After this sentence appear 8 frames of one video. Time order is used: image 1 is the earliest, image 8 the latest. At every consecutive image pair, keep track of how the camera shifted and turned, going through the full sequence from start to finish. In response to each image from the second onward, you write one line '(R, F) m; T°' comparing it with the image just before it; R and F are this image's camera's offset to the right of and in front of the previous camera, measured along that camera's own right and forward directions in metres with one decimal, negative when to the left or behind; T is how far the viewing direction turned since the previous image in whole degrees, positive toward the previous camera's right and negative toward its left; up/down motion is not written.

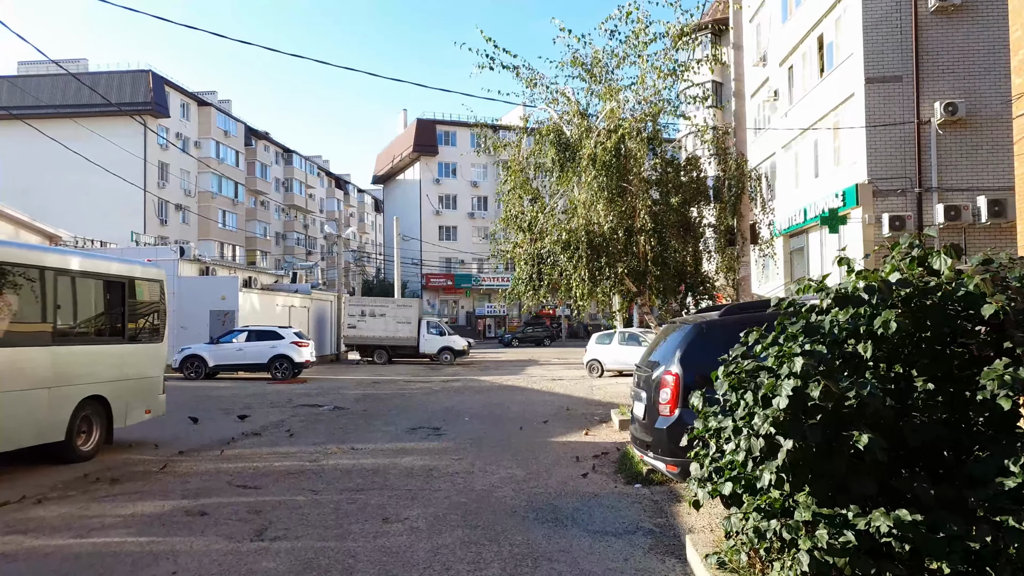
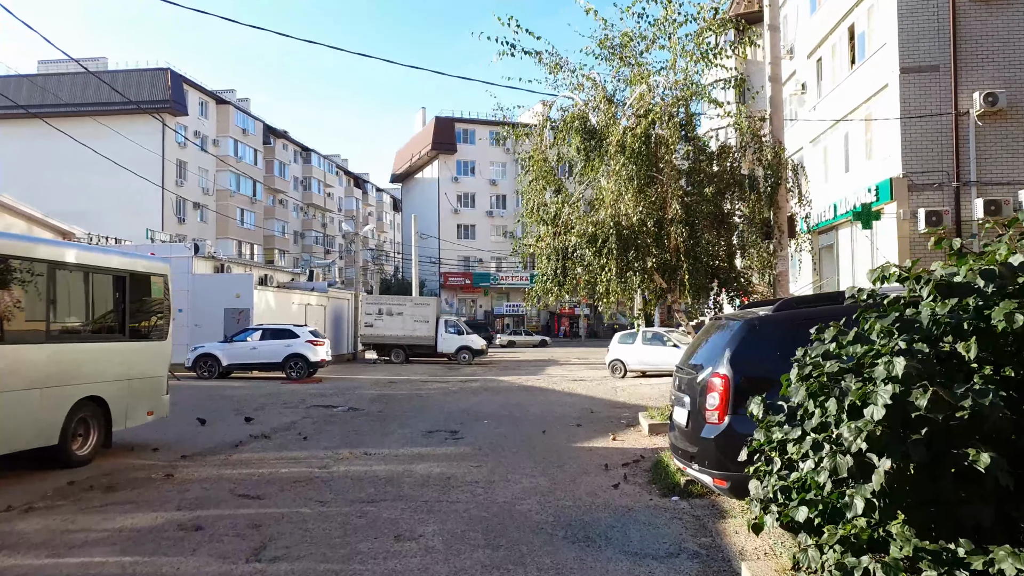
(-0.1, +0.6) m; -1°
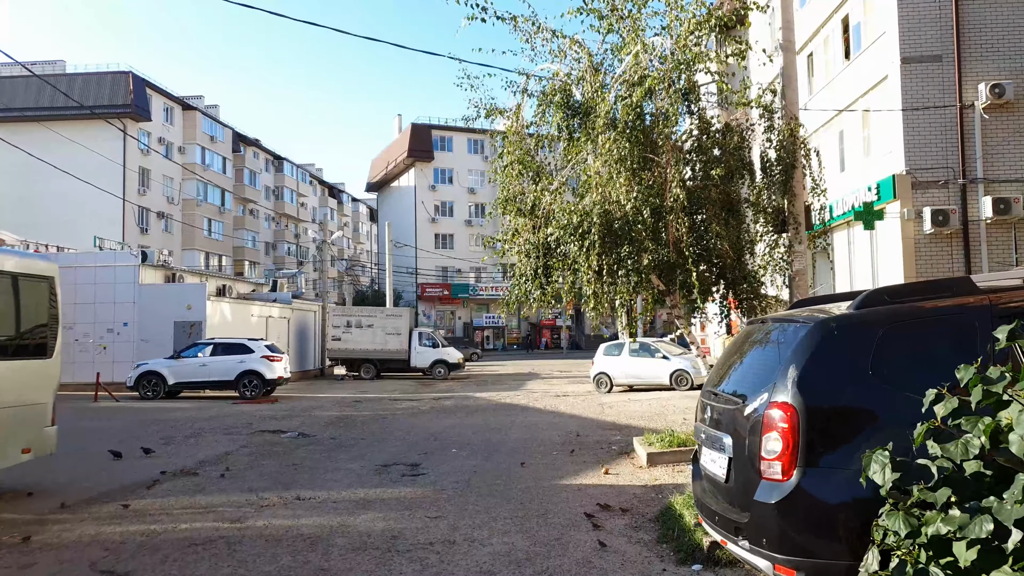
(+0.1, +1.7) m; +1°
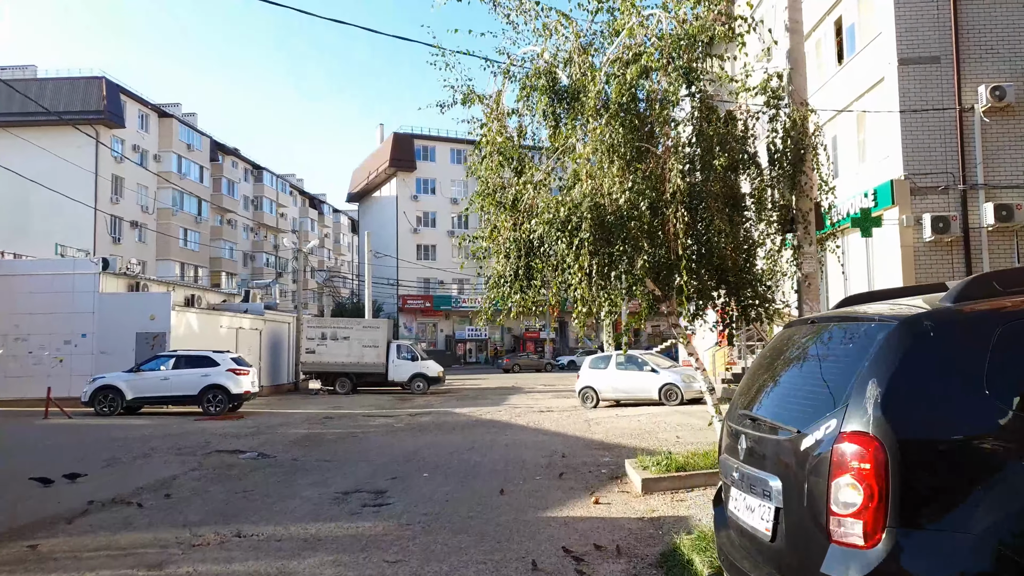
(+0.1, +0.9) m; +1°
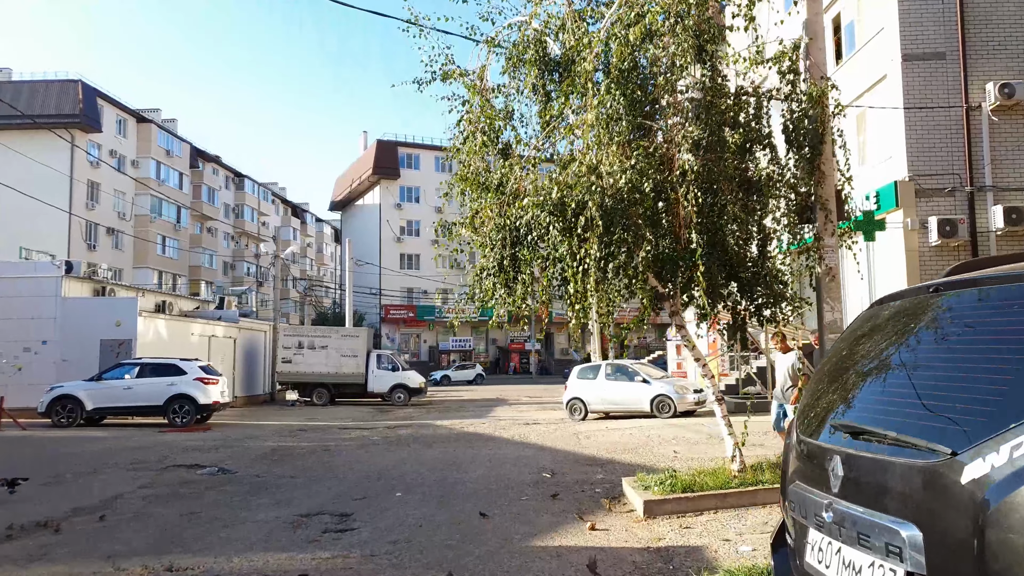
(0.0, +0.9) m; +1°
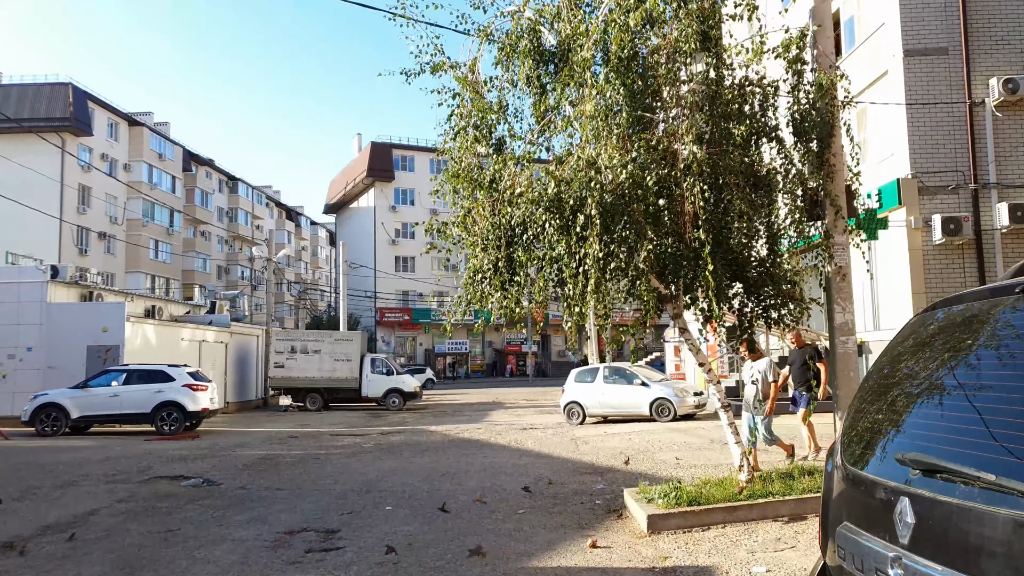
(0.0, +0.4) m; 0°
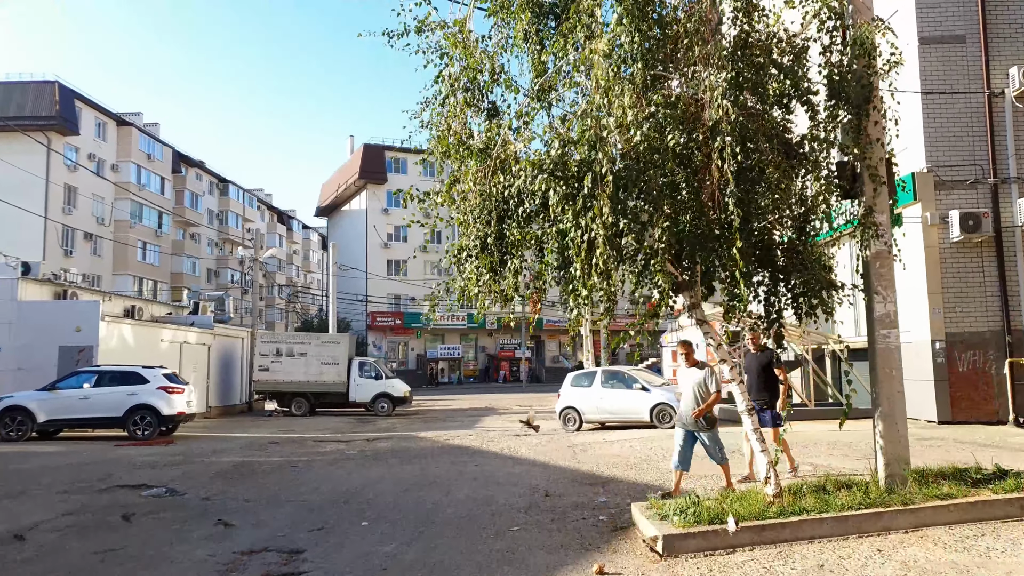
(0.0, +0.8) m; 0°
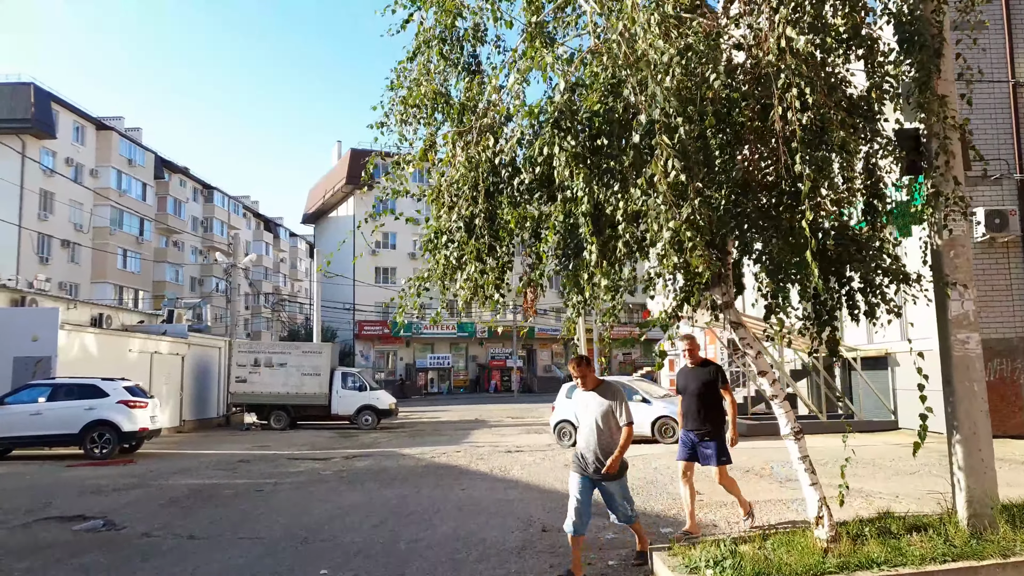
(0.0, +1.1) m; +1°
